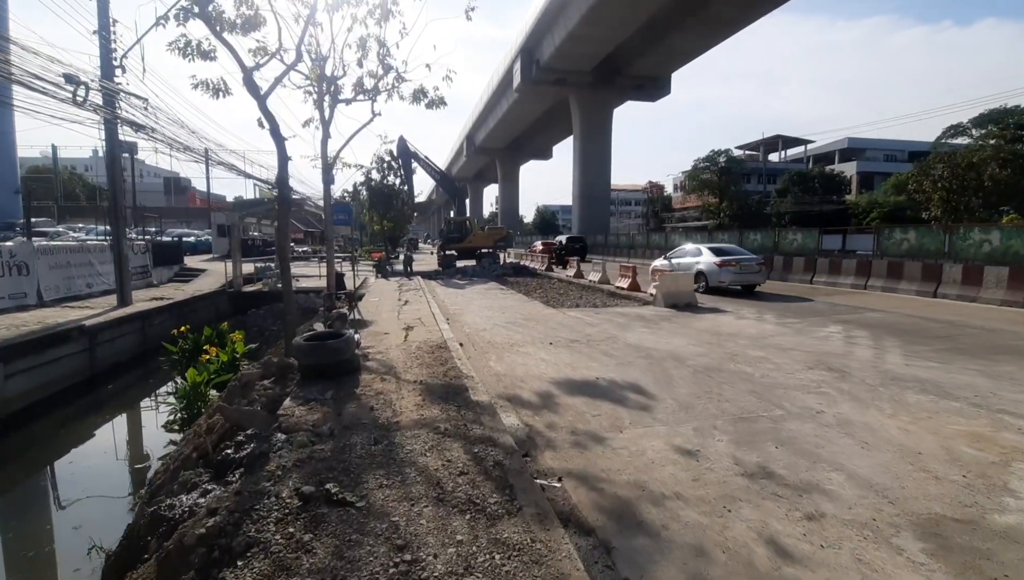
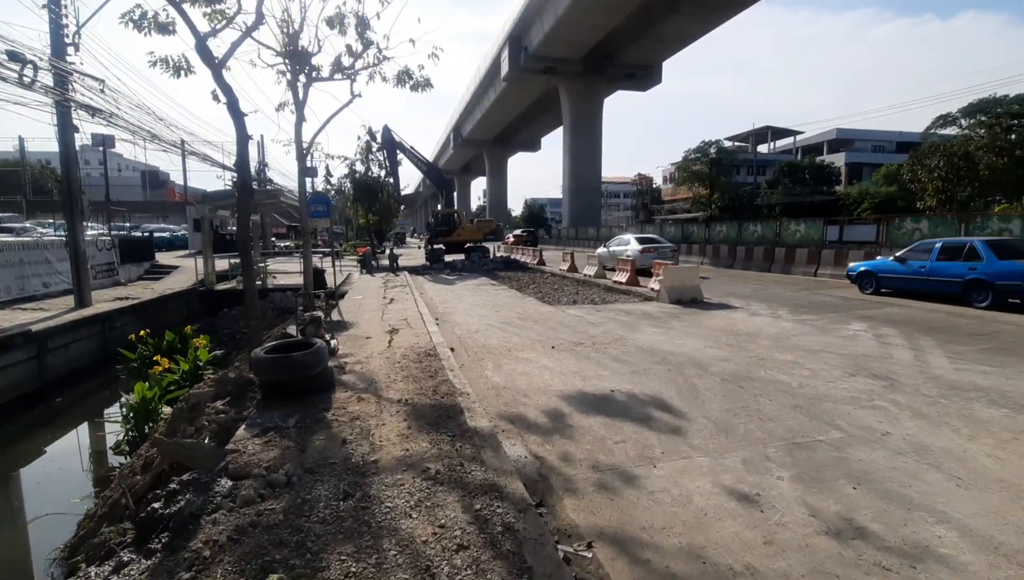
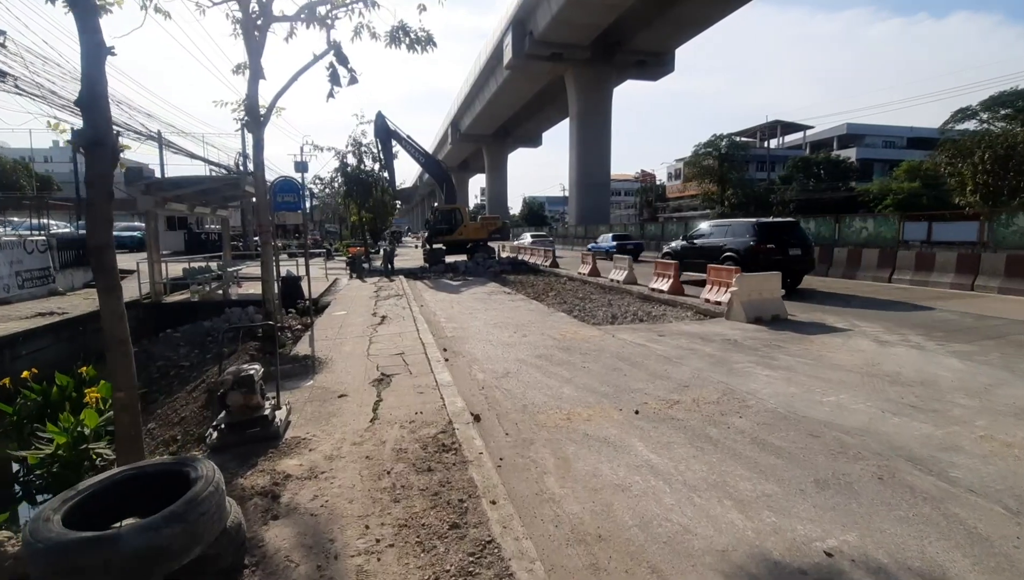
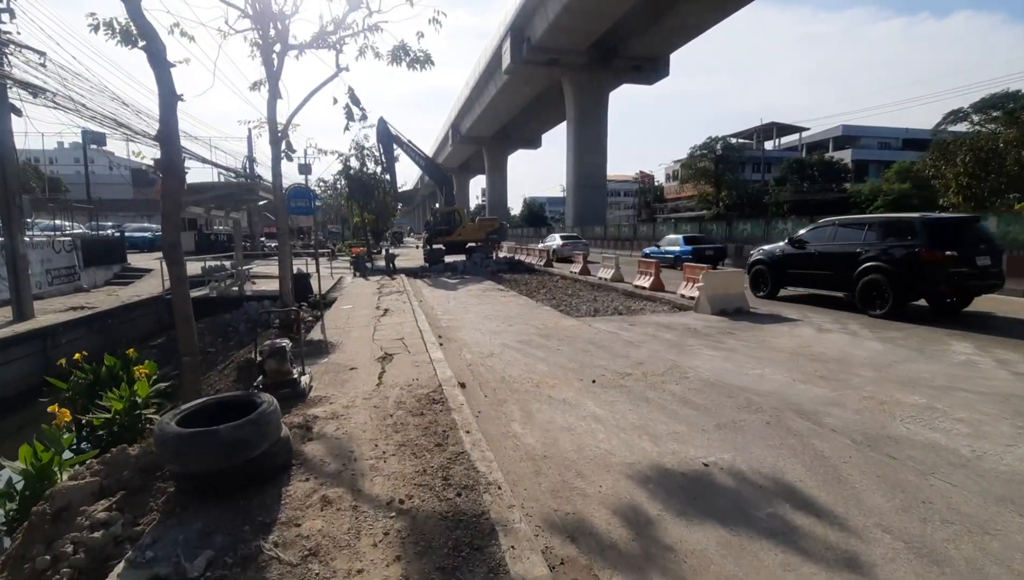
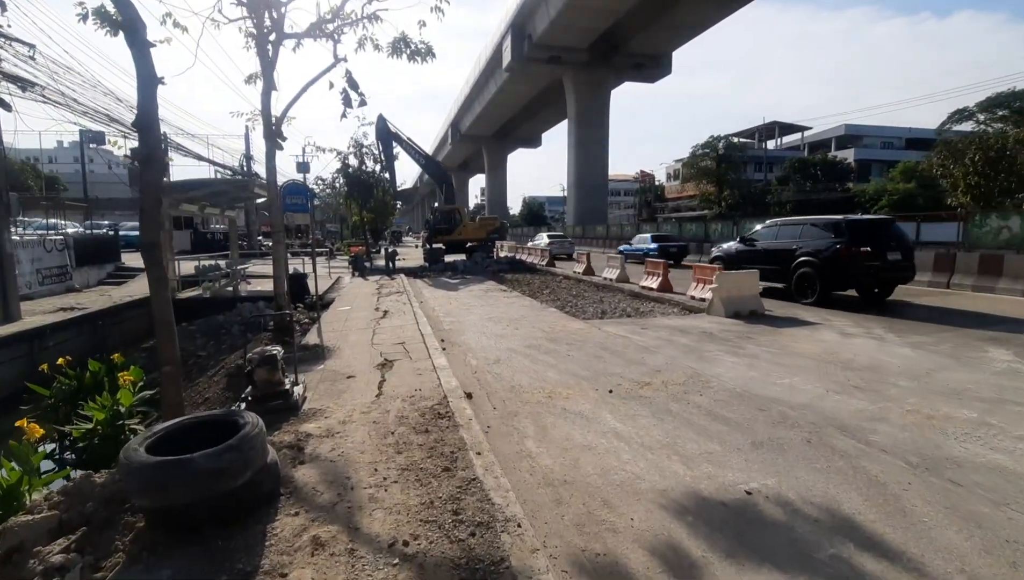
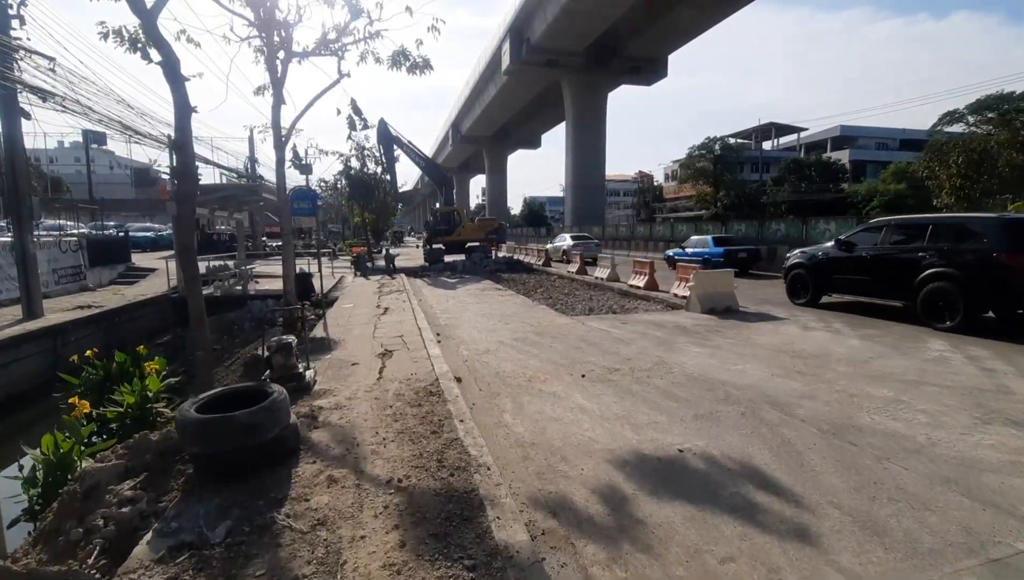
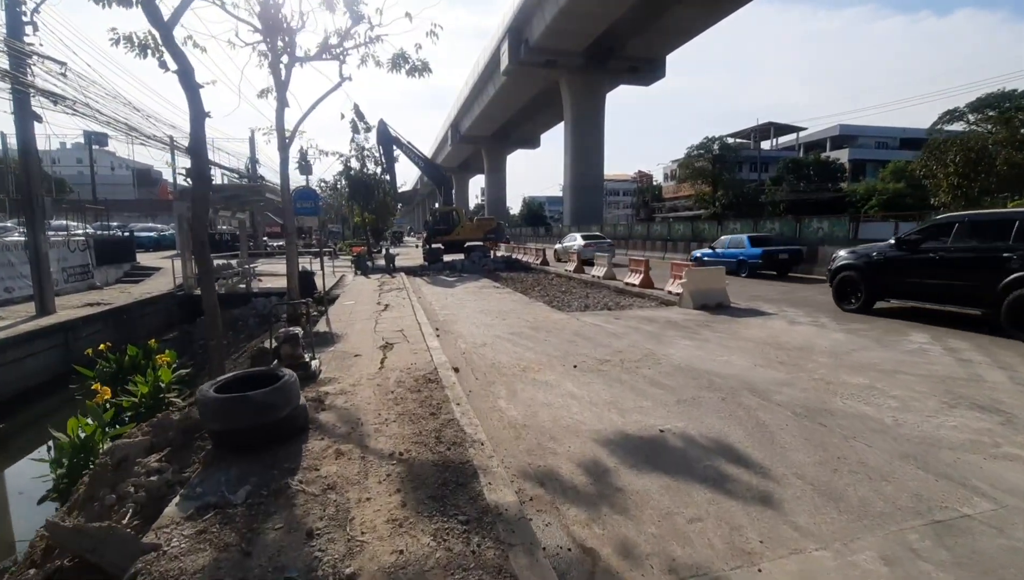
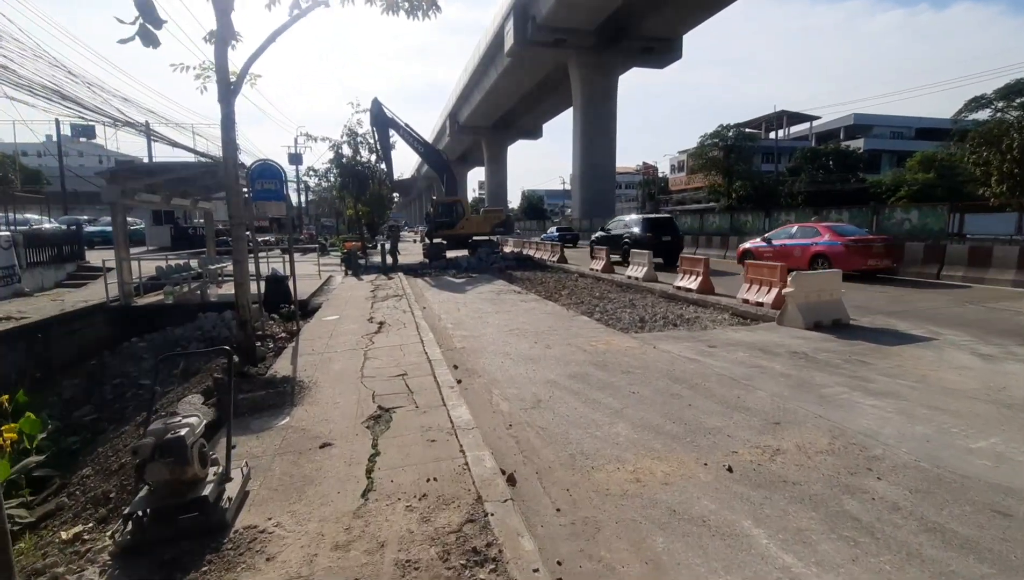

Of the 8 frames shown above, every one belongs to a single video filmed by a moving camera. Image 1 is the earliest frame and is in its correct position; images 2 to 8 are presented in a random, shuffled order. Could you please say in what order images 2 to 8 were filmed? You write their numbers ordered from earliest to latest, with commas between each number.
2, 7, 6, 4, 5, 3, 8
